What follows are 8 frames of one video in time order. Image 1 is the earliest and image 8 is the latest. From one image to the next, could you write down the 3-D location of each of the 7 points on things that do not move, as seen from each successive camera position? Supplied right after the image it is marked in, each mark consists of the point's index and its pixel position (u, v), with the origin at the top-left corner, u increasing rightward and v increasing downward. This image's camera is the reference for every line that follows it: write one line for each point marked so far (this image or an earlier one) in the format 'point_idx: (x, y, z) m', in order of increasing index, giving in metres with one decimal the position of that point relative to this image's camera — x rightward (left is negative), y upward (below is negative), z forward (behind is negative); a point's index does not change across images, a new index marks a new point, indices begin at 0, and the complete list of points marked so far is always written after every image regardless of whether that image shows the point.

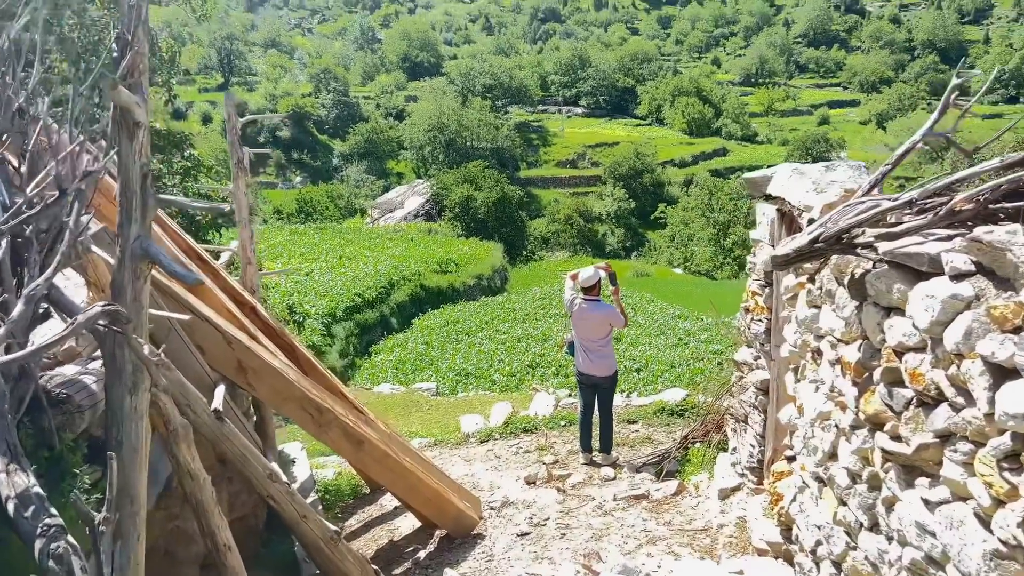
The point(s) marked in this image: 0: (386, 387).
0: (-3.7, -2.9, +18.3) m
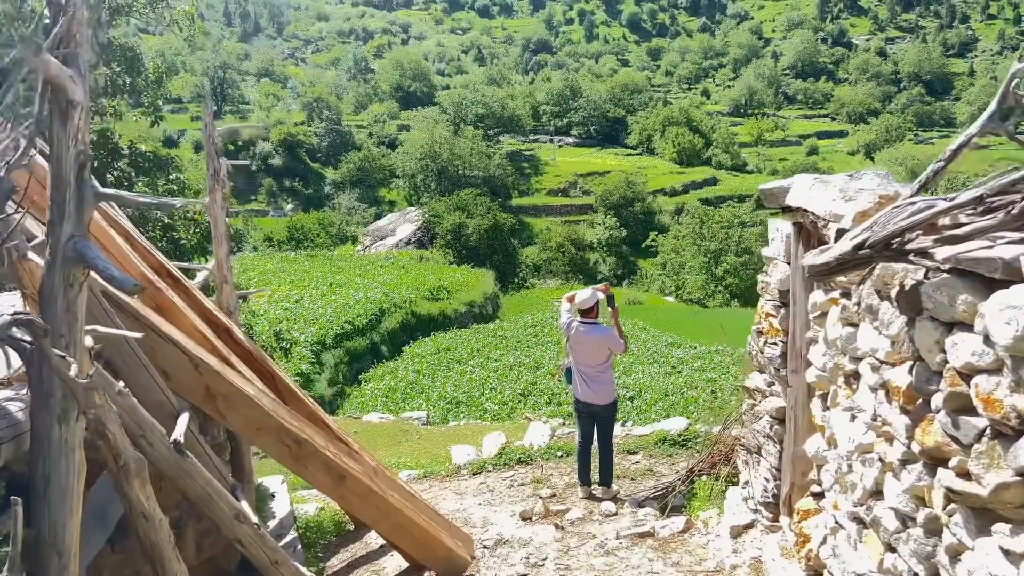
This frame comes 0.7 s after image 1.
0: (-4.0, -3.6, +17.8) m
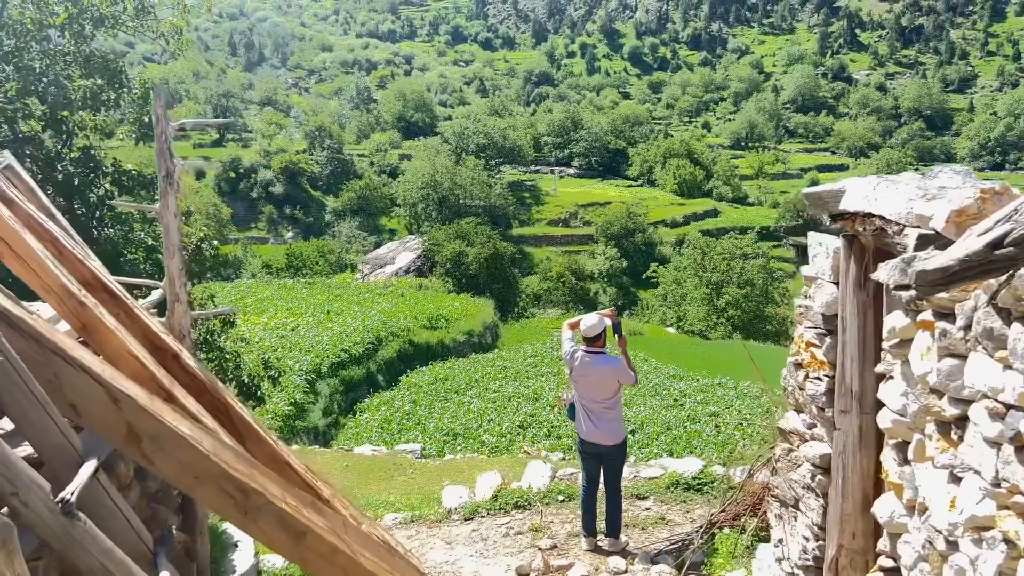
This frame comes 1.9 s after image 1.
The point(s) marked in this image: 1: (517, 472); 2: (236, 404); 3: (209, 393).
0: (-4.0, -4.4, +17.1) m
1: (+0.2, -4.0, +13.0) m
2: (-1.6, -0.7, +3.6) m
3: (-1.7, -0.6, +3.5) m
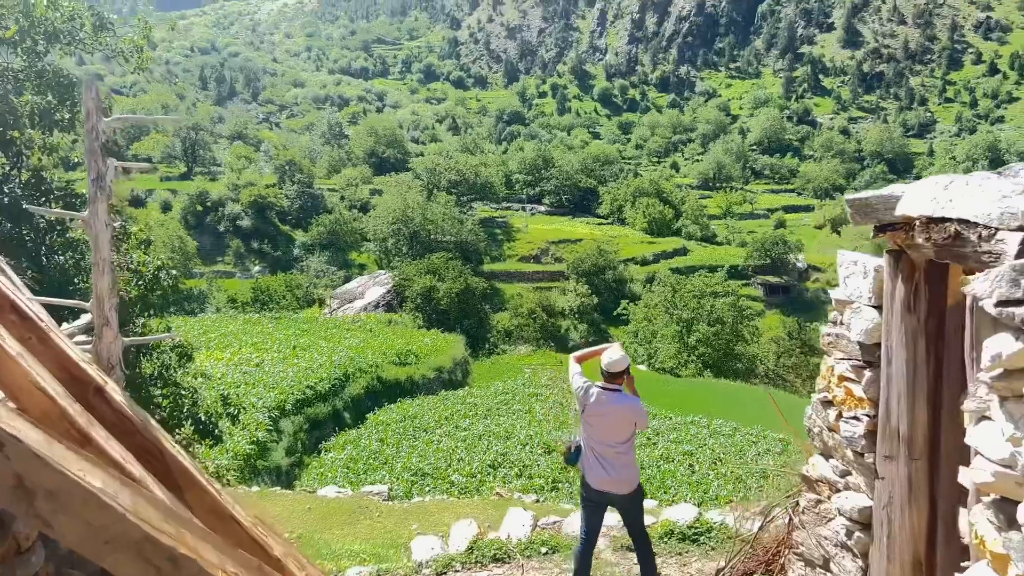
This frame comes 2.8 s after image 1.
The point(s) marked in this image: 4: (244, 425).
0: (-4.8, -5.3, +16.1) m
1: (-0.4, -4.7, +12.2) m
2: (-1.7, -0.8, +3.0) m
3: (-1.8, -0.7, +2.9) m
4: (-8.3, -4.2, +18.9) m
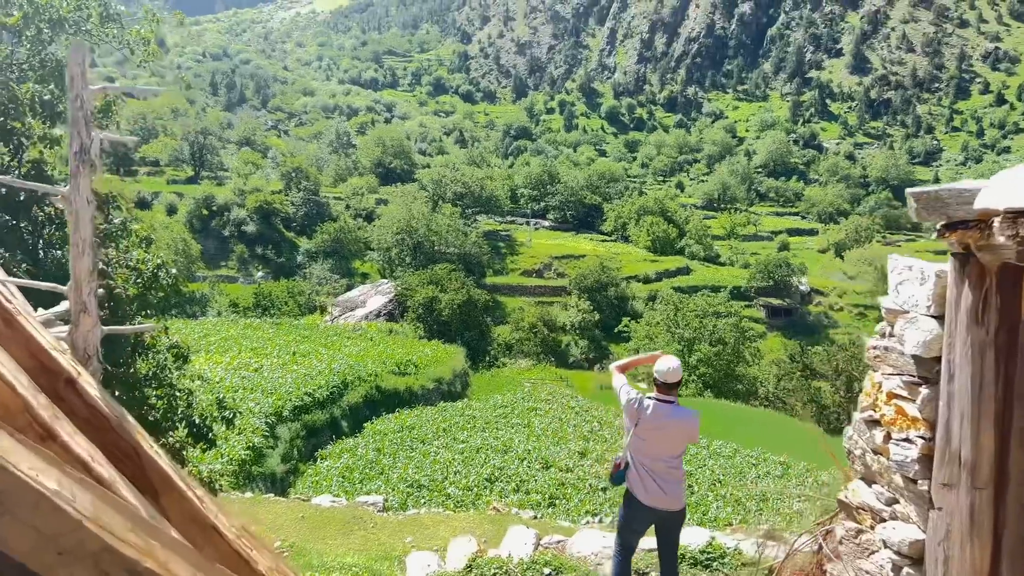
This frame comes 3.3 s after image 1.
0: (-4.8, -5.4, +15.7) m
1: (-0.4, -4.9, +11.9) m
2: (-1.6, -0.7, +2.7) m
3: (-1.7, -0.6, +2.6) m
4: (-8.3, -4.3, +18.6) m
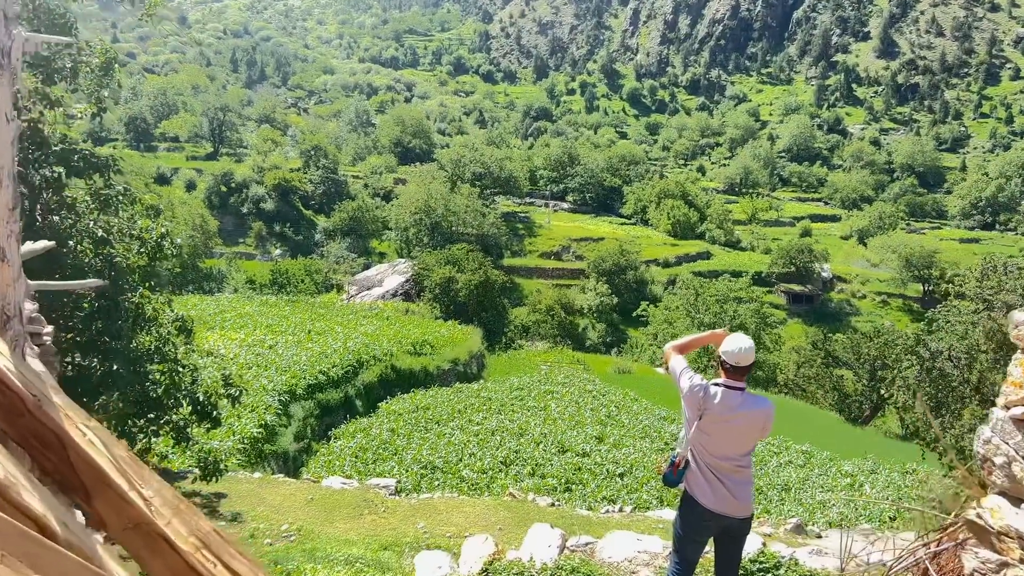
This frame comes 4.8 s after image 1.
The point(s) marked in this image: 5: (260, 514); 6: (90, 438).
0: (-4.4, -4.8, +15.4) m
1: (-0.1, -4.4, +11.3) m
2: (-1.5, -0.5, +2.1) m
3: (-1.6, -0.4, +2.0) m
4: (-7.8, -3.5, +18.2) m
5: (-4.8, -4.3, +11.8) m
6: (-1.5, -0.5, +2.1) m
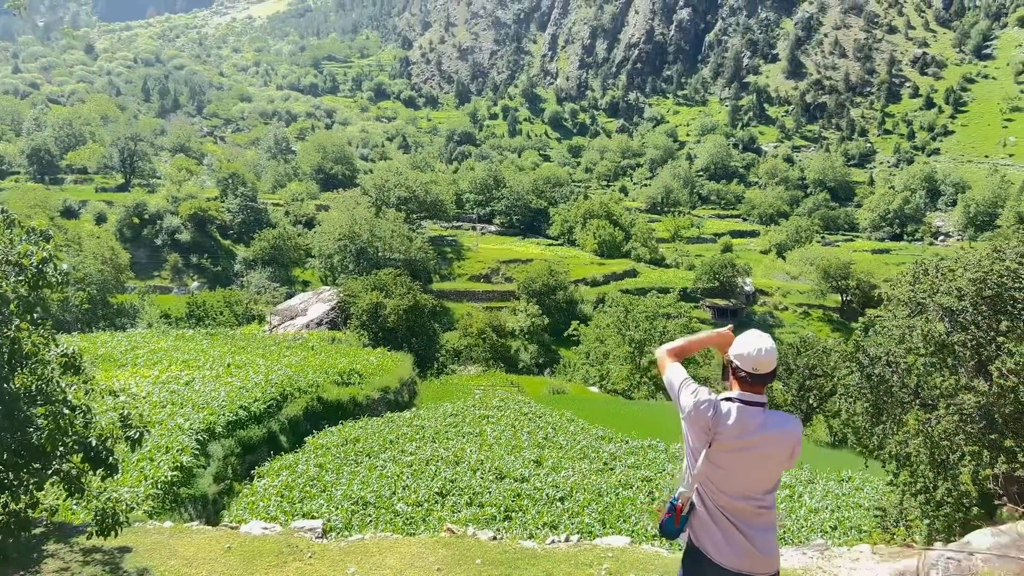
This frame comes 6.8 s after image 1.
0: (-5.8, -5.4, +13.7) m
1: (-1.1, -4.7, +10.3) m
2: (-1.6, -0.5, +1.1) m
3: (-1.7, -0.4, +1.0) m
4: (-9.5, -4.4, +16.3) m
5: (-5.8, -4.8, +10.2) m
6: (-1.5, -0.5, +1.1) m
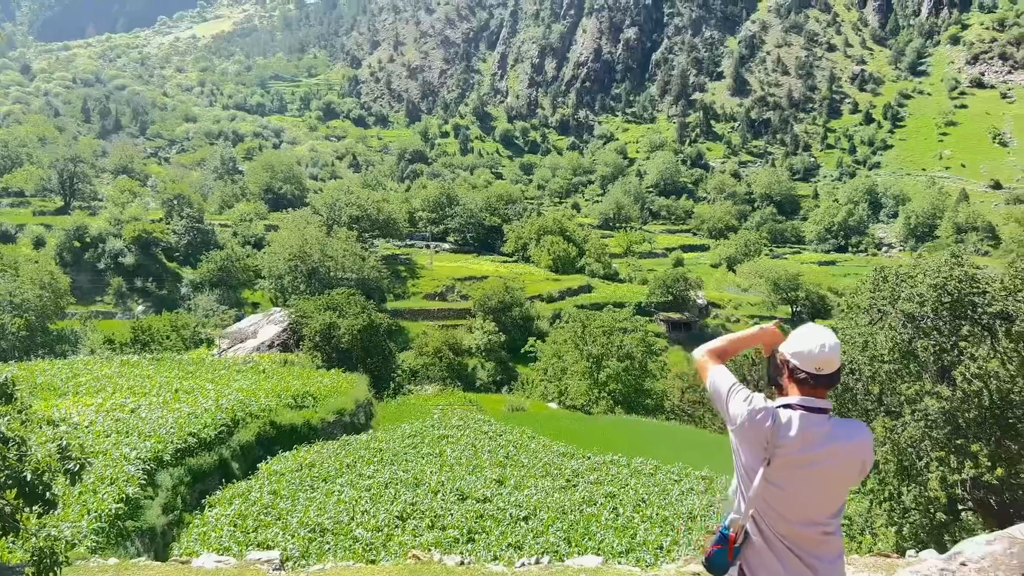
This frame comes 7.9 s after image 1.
0: (-6.5, -5.8, +12.8) m
1: (-1.5, -5.0, +9.7) m
2: (-1.4, -0.5, +0.7) m
3: (-1.5, -0.4, +0.5) m
4: (-10.4, -4.9, +15.1) m
5: (-6.2, -5.1, +9.3) m
6: (-1.4, -0.5, +0.7) m
